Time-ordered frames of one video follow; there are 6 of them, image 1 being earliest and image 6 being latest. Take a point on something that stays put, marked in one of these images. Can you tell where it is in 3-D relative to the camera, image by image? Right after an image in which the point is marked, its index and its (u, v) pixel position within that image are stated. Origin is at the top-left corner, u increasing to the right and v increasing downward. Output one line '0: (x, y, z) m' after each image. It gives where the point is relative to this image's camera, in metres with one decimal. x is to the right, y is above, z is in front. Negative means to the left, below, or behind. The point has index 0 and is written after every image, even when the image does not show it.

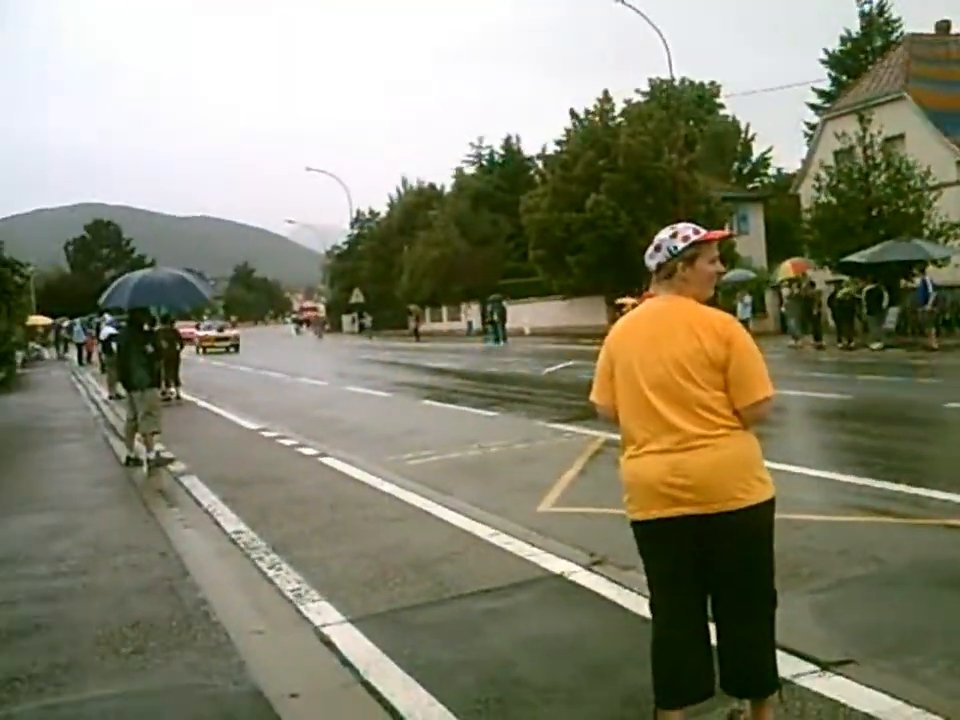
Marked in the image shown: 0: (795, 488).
0: (+2.4, -1.0, +10.1) m
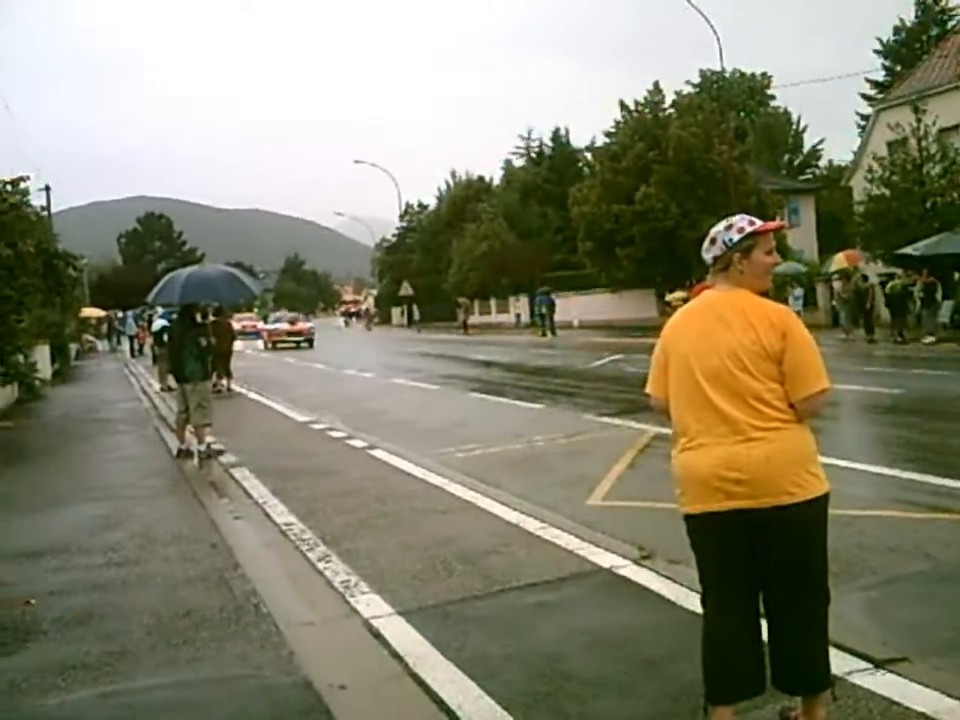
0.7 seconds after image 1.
0: (+2.8, -0.9, +9.9) m
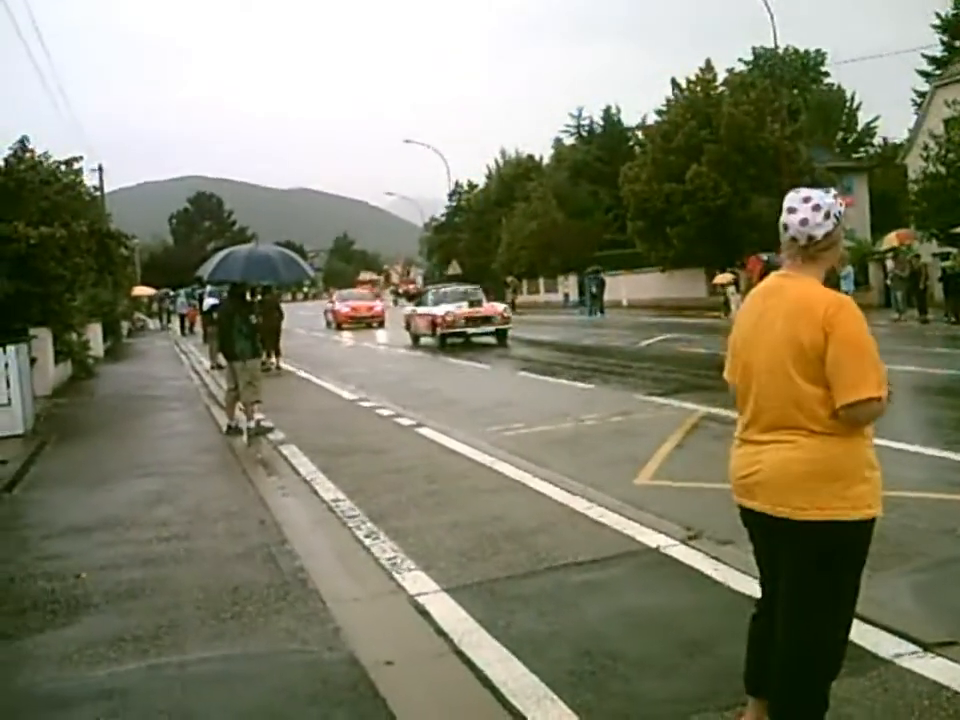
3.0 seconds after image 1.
0: (+3.2, -0.8, +9.8) m
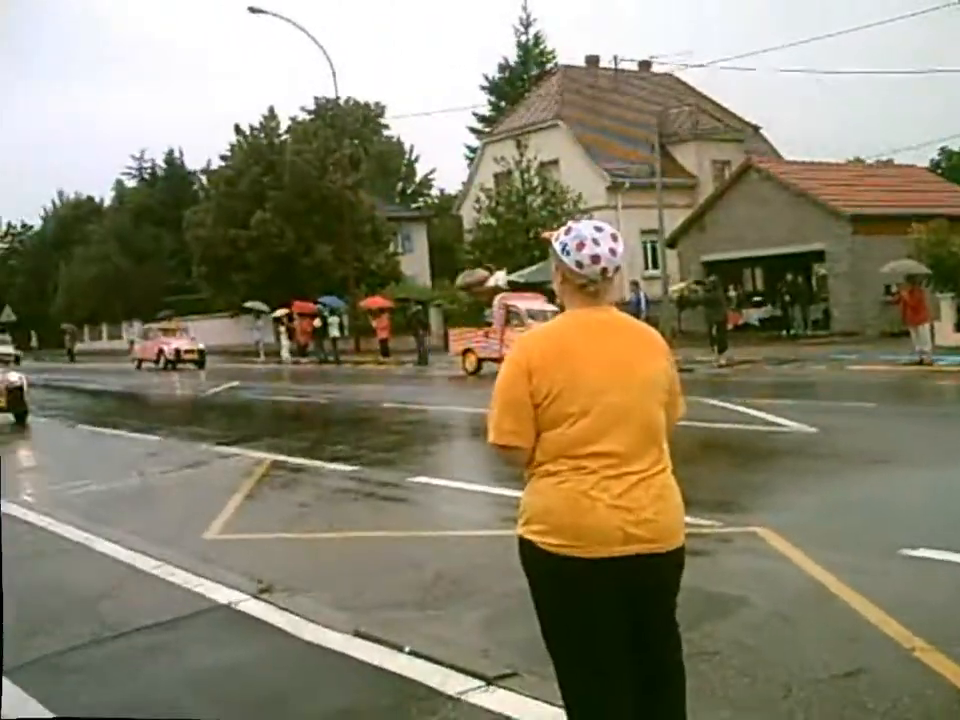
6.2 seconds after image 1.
0: (+3.7, -2.7, +7.7) m
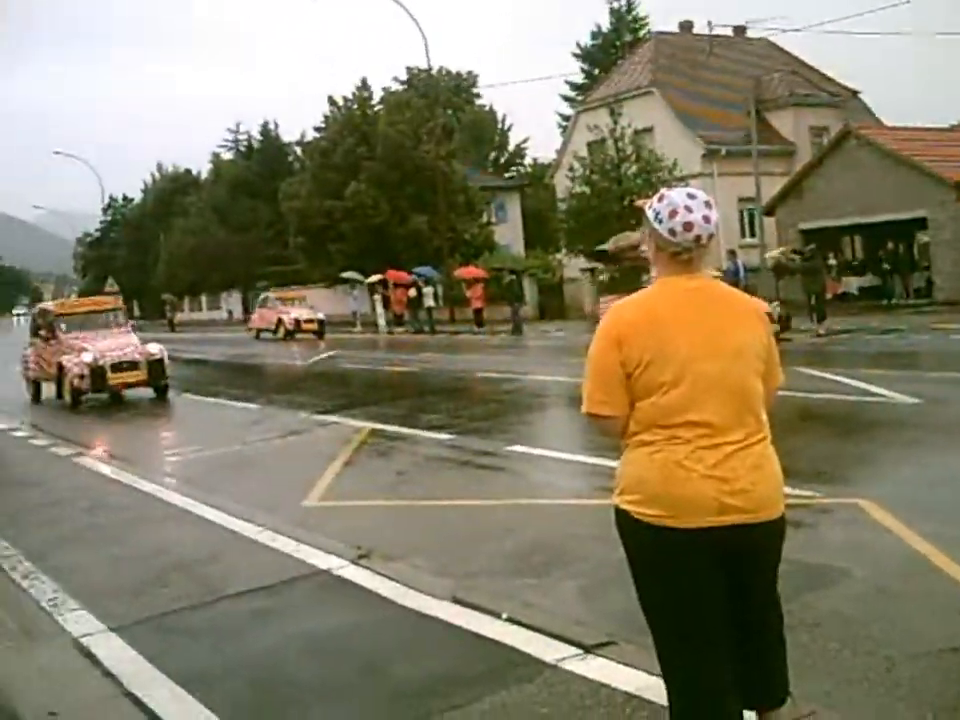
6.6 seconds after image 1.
0: (+4.3, -2.5, +7.5) m
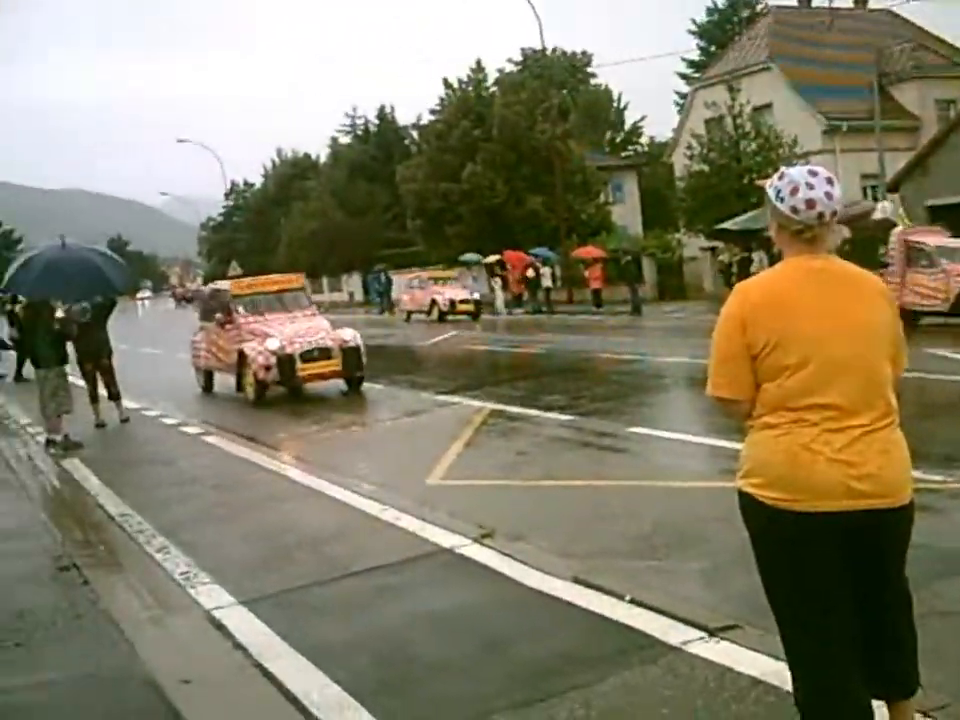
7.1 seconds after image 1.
0: (+5.1, -2.4, +7.1) m
